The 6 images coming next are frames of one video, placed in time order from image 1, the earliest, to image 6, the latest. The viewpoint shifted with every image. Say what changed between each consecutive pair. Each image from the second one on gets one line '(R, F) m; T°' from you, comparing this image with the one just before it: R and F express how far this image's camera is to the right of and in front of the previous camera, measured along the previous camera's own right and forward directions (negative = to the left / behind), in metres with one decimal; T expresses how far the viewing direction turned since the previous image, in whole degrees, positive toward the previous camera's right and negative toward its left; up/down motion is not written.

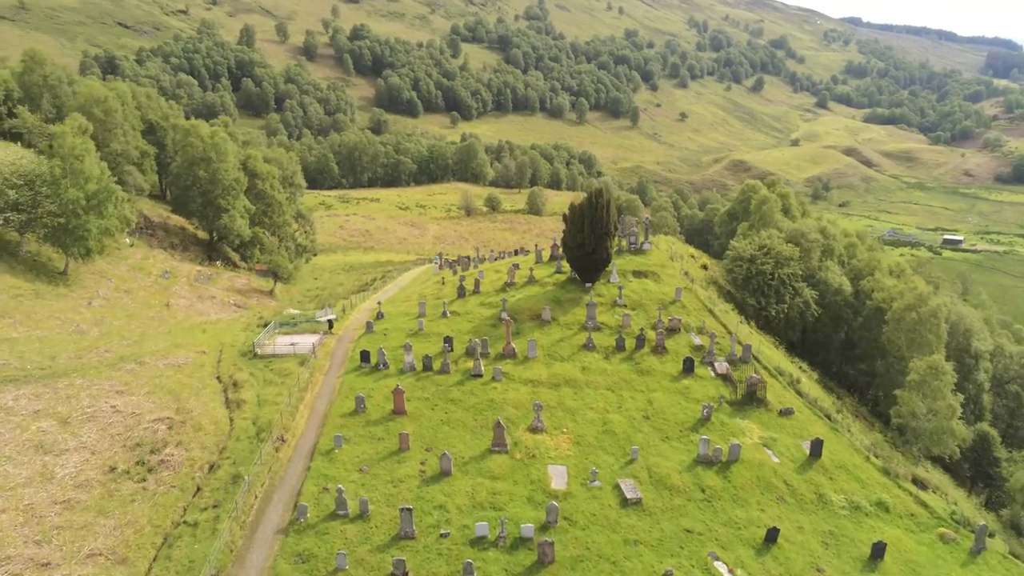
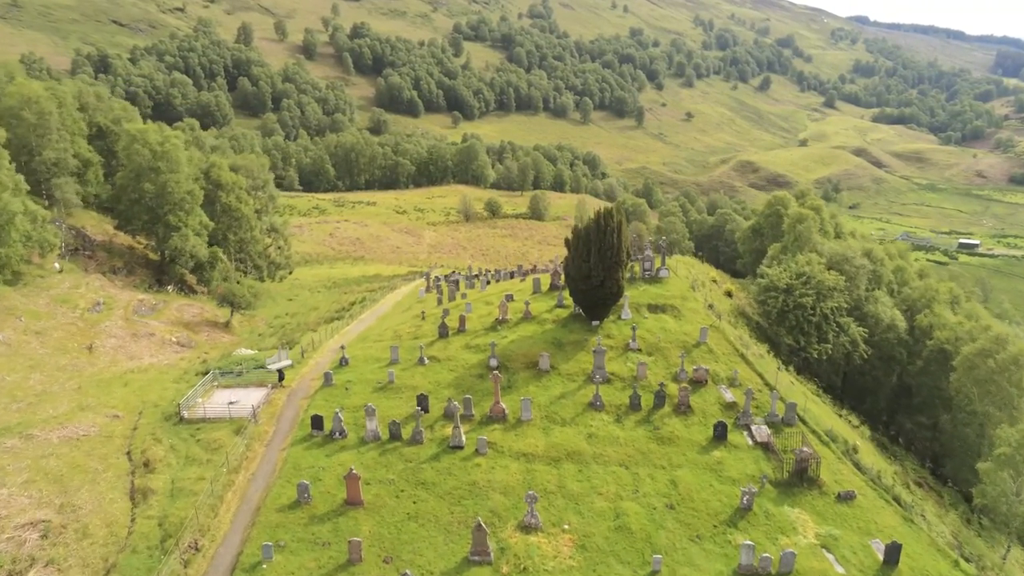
(+0.7, +8.1) m; 0°
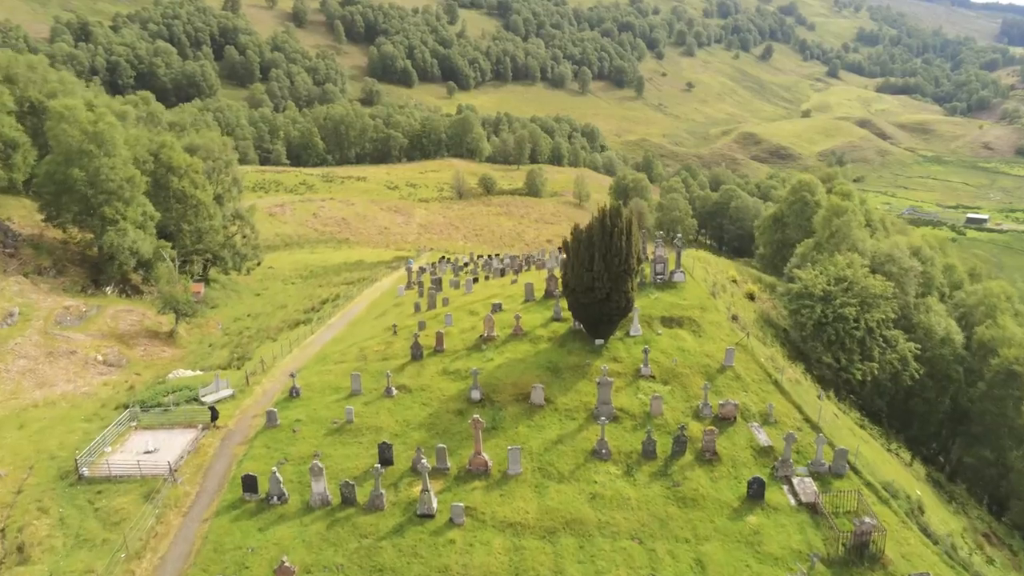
(+0.5, +7.0) m; 0°
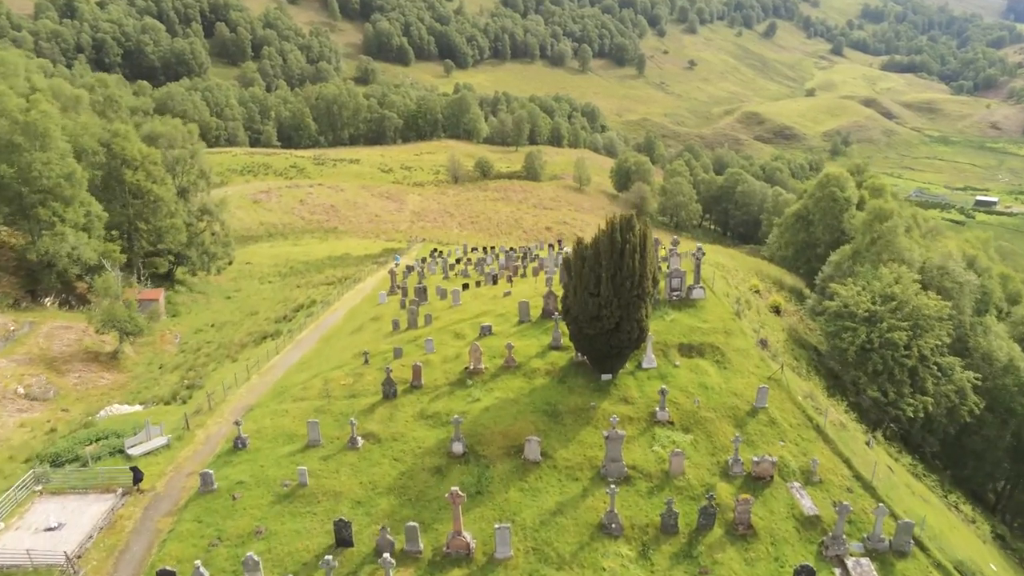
(+0.3, +5.6) m; 0°
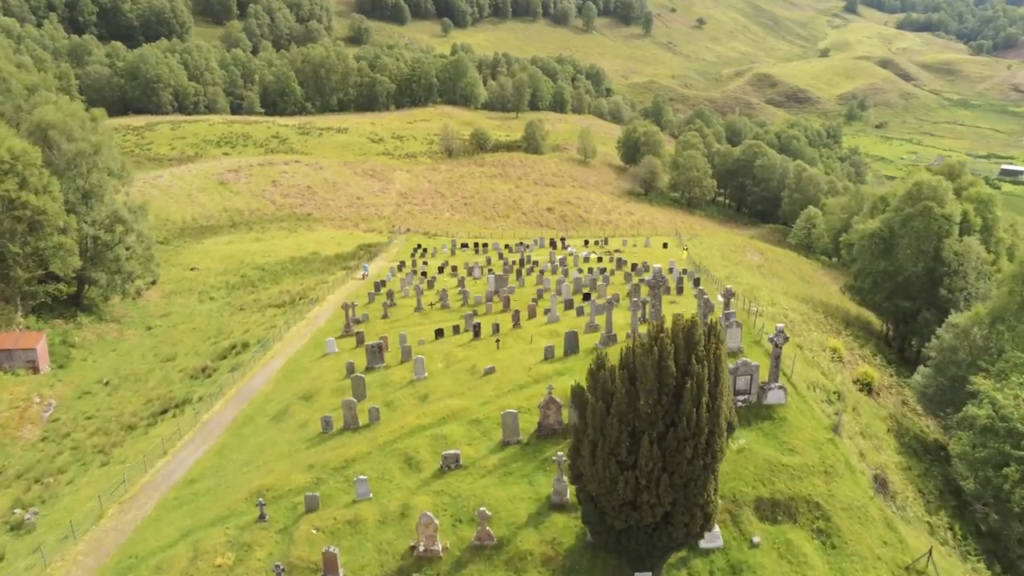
(+0.7, +11.9) m; 0°
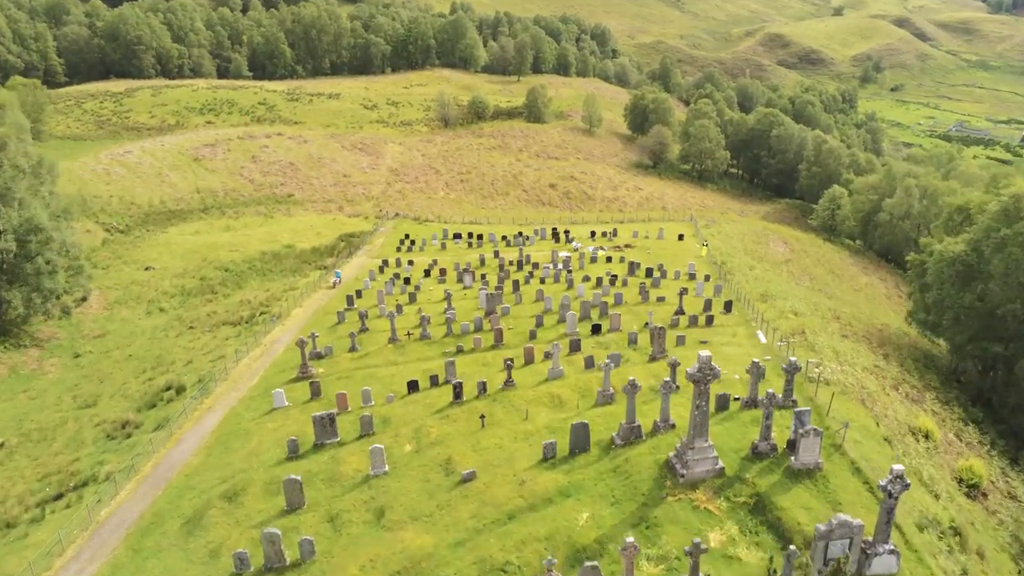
(+0.4, +7.6) m; 0°
